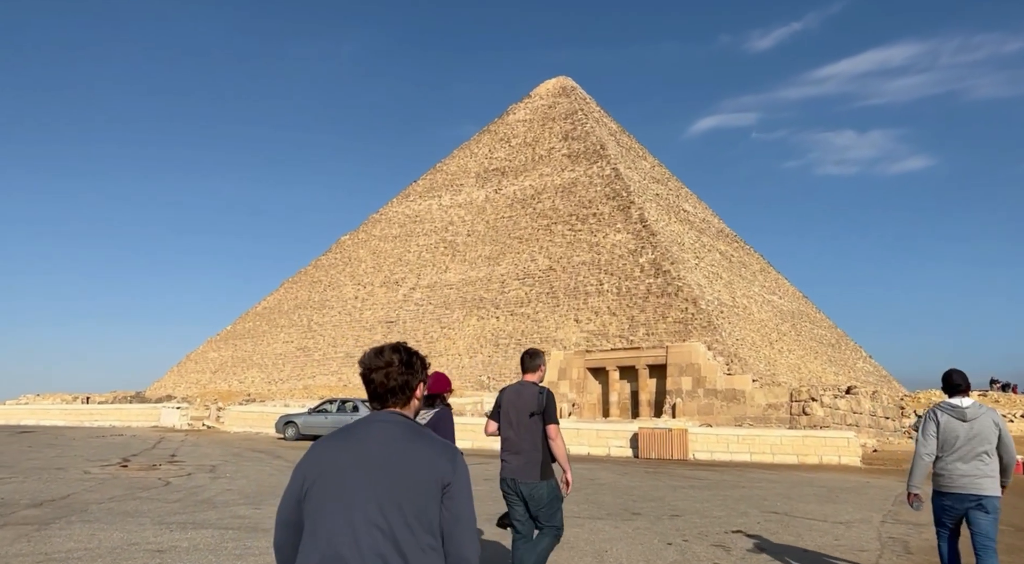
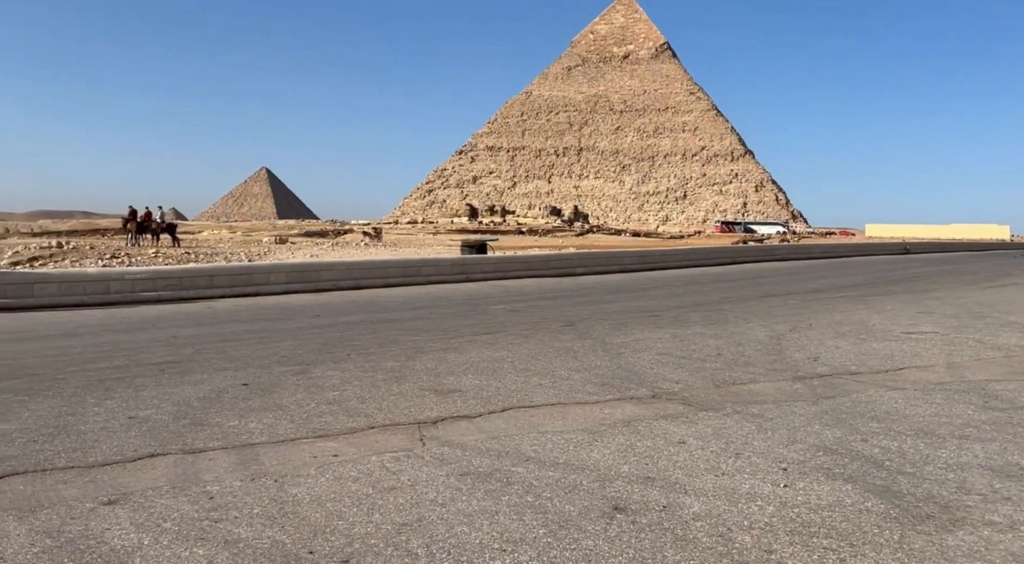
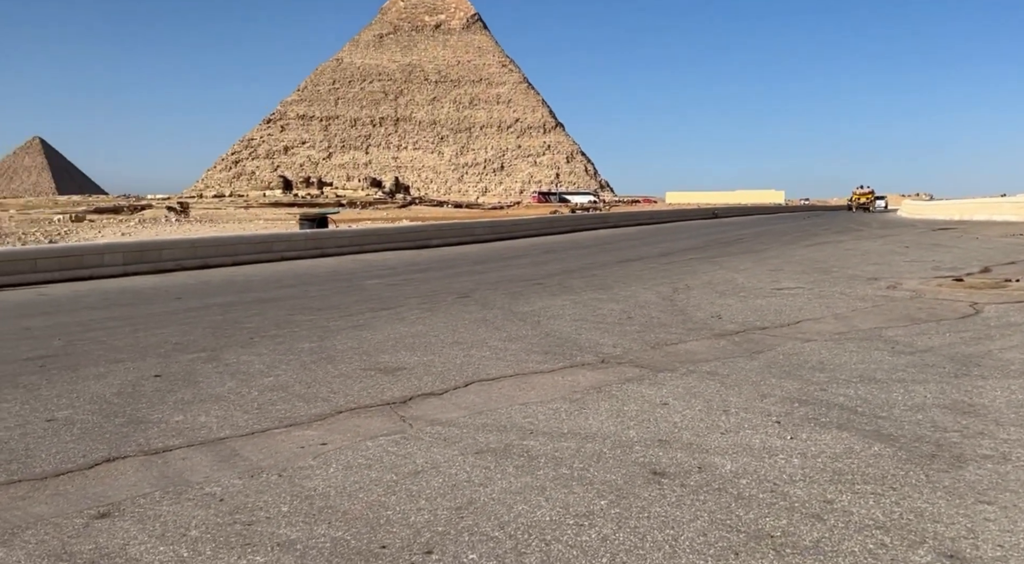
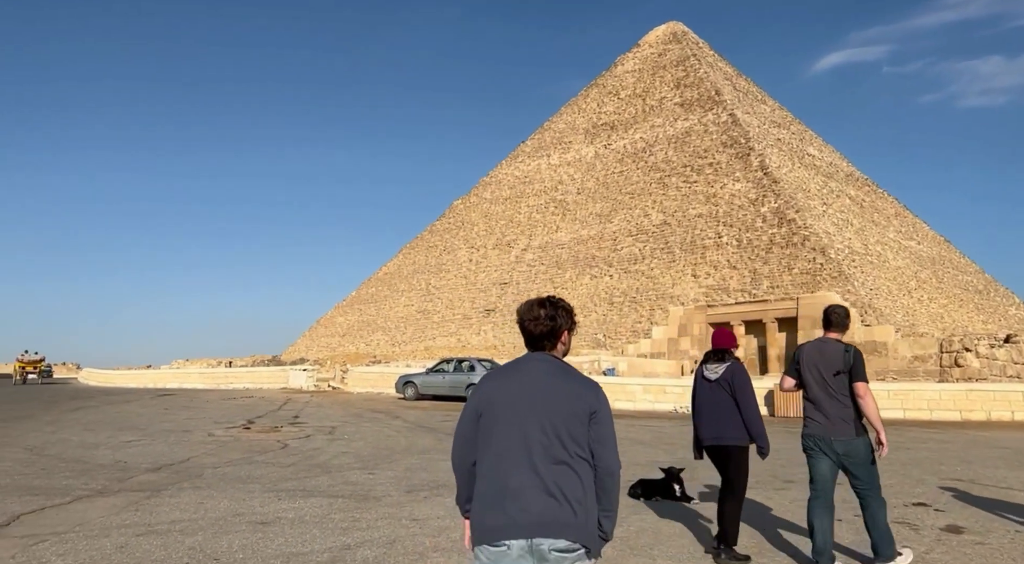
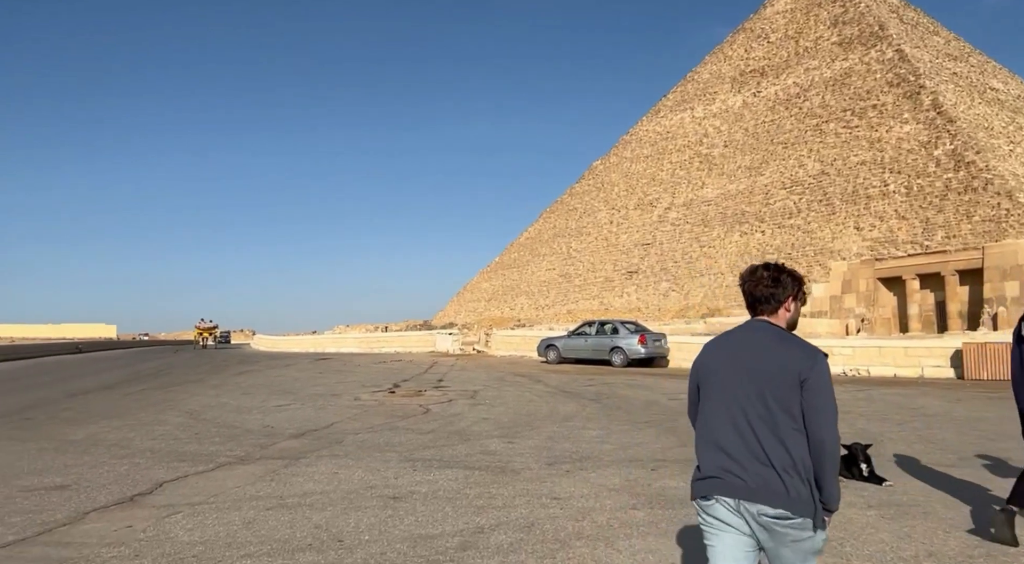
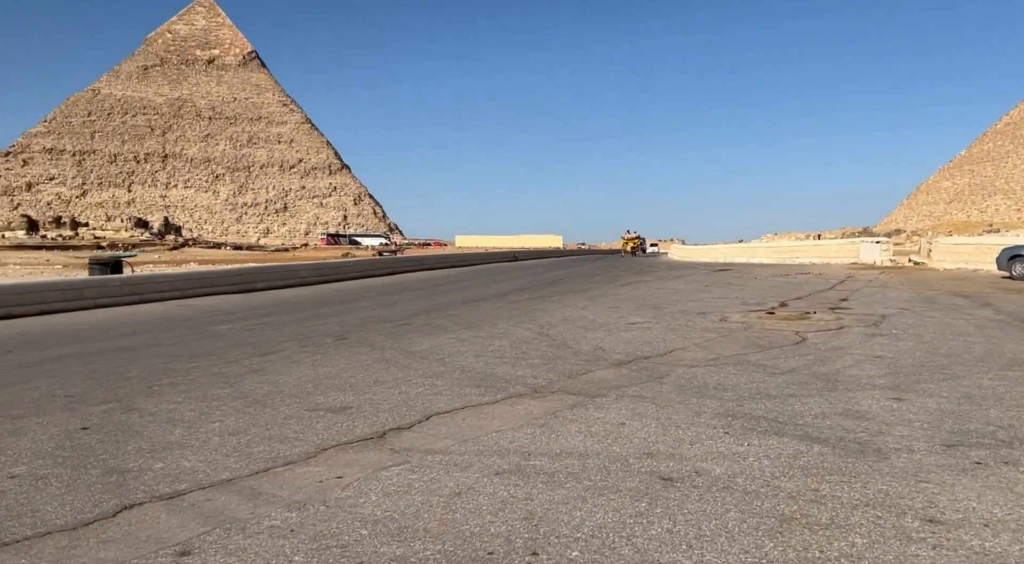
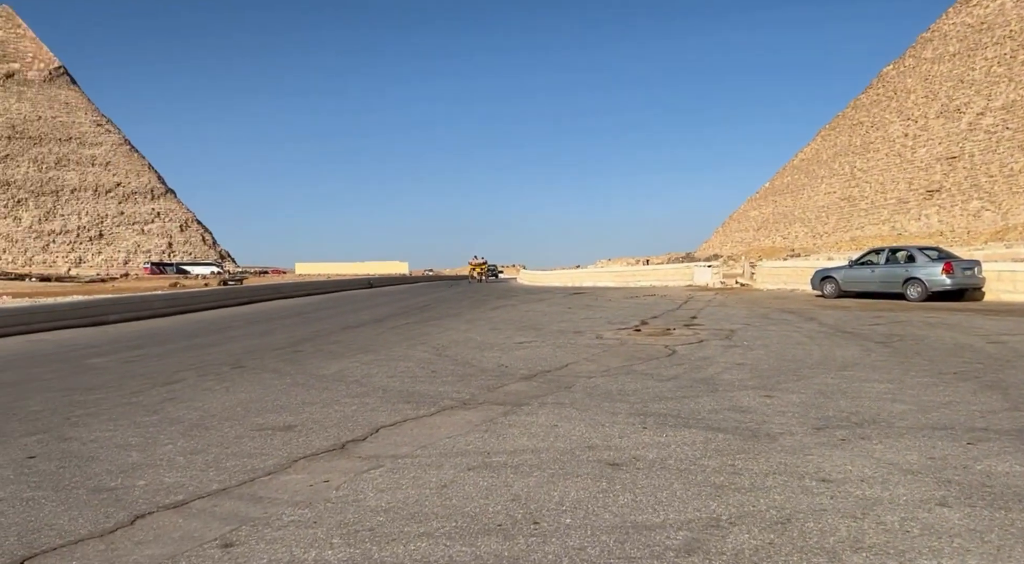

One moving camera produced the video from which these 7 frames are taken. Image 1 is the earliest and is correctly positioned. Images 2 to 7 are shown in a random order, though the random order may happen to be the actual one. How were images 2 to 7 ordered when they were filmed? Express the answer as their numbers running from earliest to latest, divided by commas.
4, 5, 7, 6, 3, 2
